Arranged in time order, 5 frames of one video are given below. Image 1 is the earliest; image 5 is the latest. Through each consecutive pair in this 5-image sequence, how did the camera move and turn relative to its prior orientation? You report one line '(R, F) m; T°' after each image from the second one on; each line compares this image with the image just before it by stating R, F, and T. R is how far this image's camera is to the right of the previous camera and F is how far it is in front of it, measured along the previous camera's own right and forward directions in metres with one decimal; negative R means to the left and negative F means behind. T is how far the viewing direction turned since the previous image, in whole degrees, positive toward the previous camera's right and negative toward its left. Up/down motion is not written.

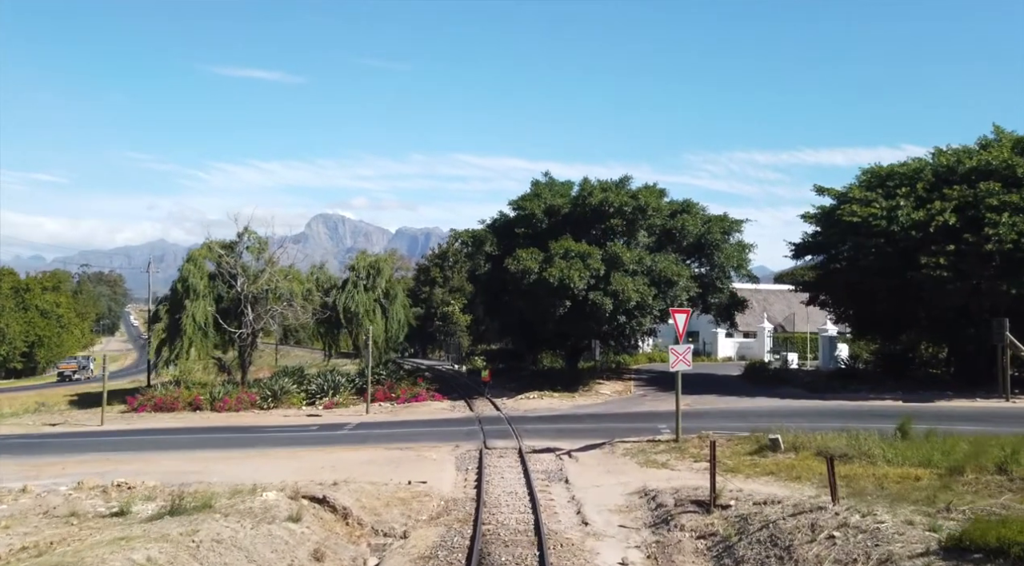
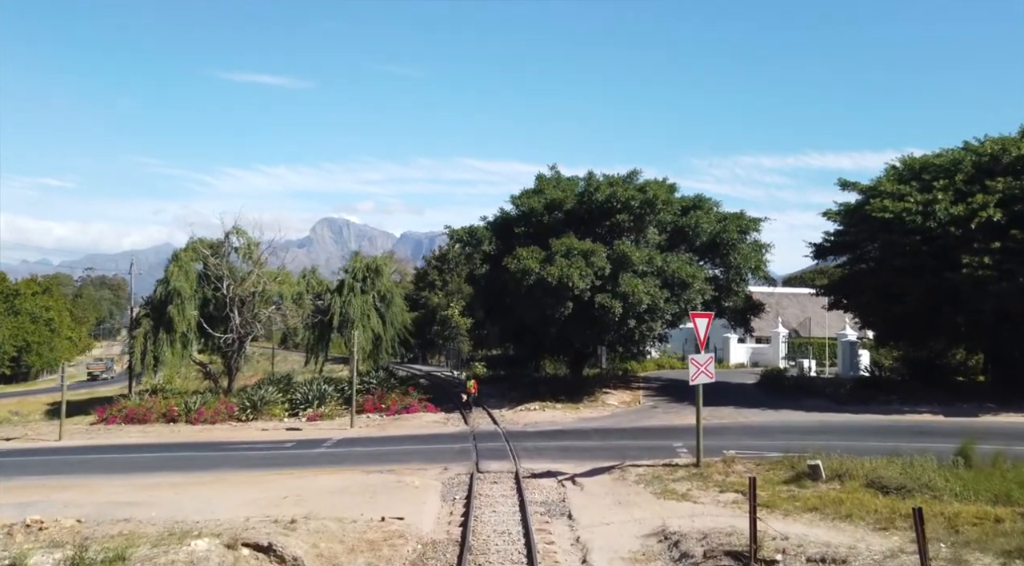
(+0.2, +2.9) m; 0°
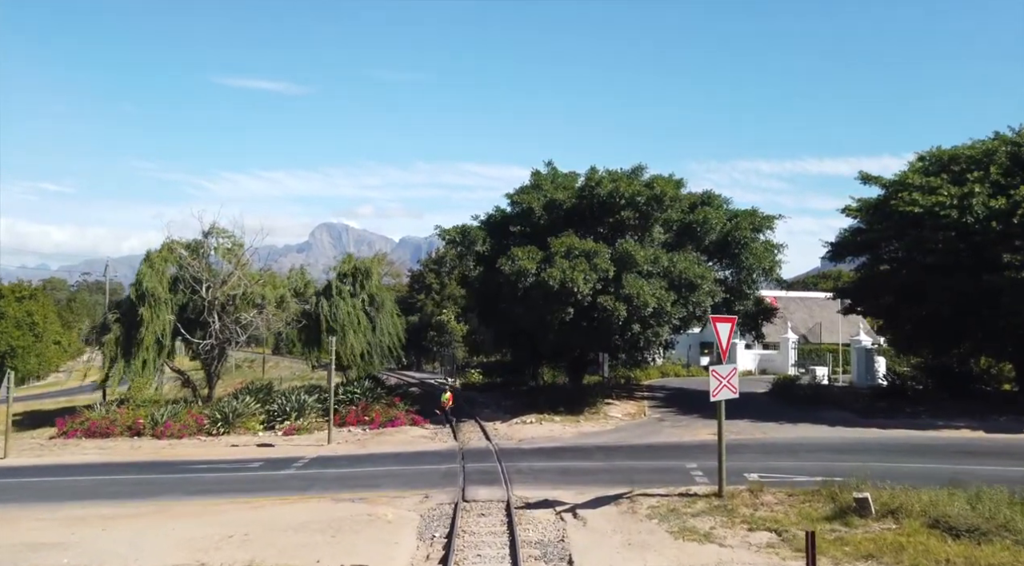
(+0.1, +2.7) m; 0°
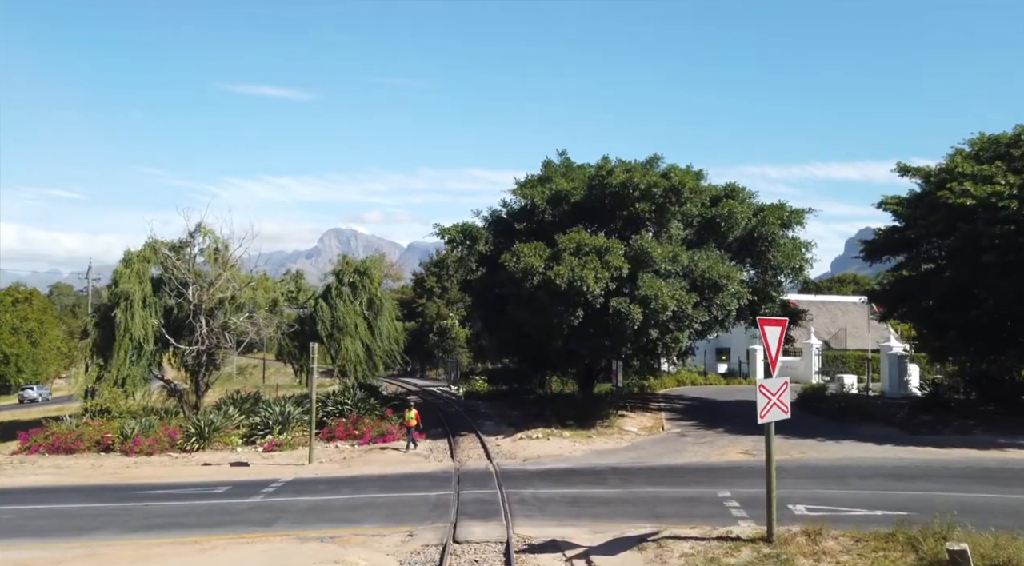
(+0.1, +3.0) m; 0°
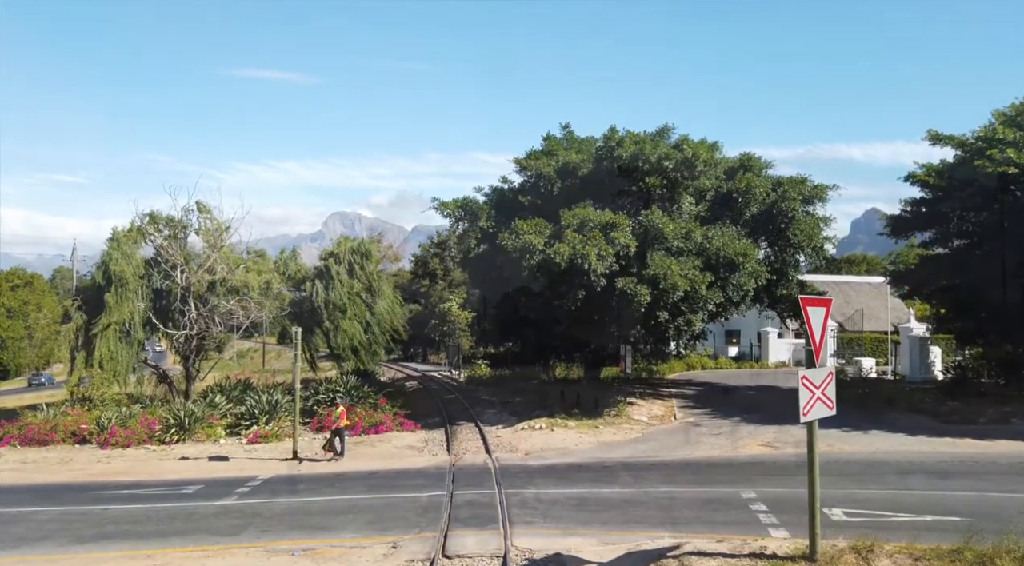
(+0.1, +1.9) m; 0°
